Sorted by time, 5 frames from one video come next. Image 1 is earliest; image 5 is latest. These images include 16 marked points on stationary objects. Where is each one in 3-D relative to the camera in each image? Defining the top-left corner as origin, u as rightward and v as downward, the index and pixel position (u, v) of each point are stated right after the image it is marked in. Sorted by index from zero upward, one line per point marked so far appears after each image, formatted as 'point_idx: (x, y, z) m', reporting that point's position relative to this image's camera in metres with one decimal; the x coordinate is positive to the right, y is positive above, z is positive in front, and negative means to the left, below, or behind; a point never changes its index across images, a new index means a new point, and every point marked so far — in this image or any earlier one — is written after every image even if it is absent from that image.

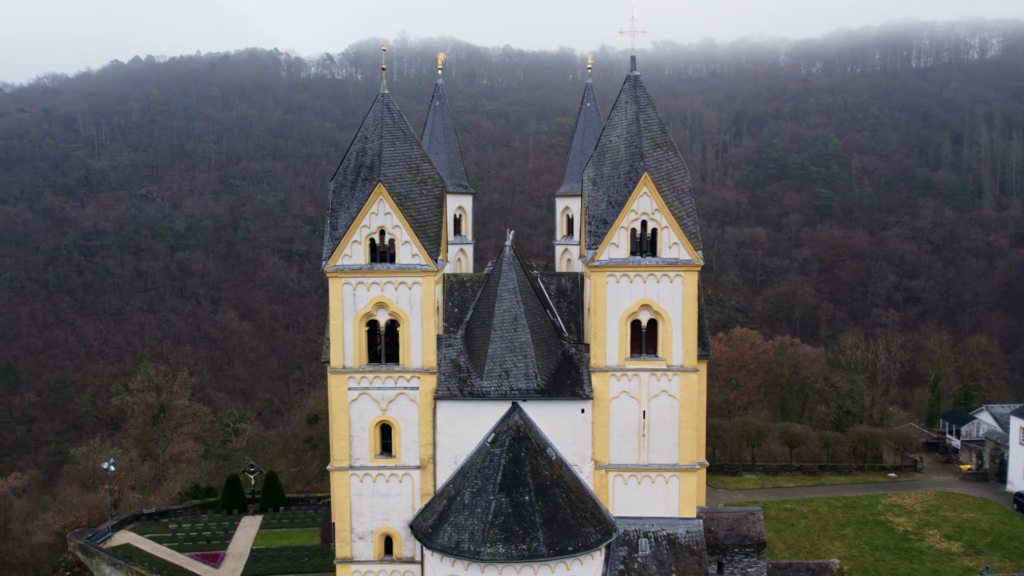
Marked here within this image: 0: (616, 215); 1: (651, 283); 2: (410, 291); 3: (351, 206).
0: (+2.6, +1.8, +19.6) m
1: (+3.4, +0.1, +19.7) m
2: (-2.5, -0.1, +19.8) m
3: (-4.0, +2.0, +19.9) m
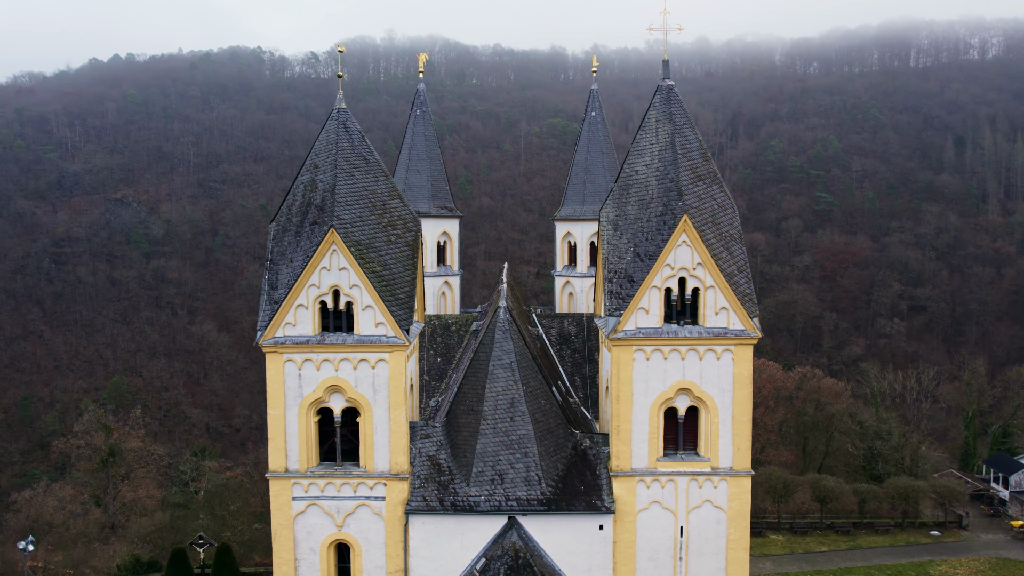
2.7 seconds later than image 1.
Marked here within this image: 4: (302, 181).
0: (+2.5, +0.3, +14.8) m
1: (+3.4, -1.4, +15.0) m
2: (-2.6, -1.5, +15.0) m
3: (-4.0, +0.6, +15.0) m
4: (-4.1, +2.1, +15.5) m
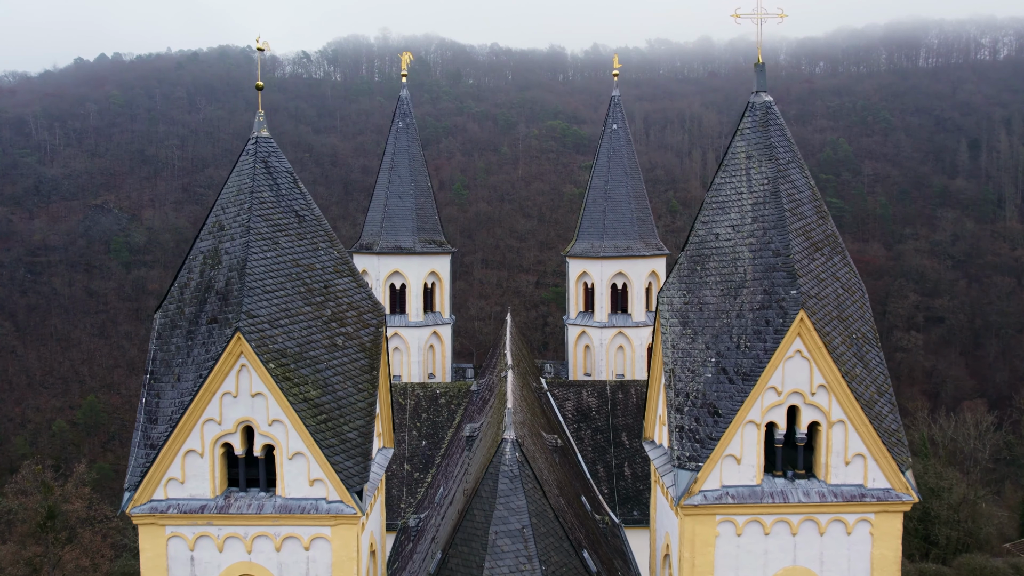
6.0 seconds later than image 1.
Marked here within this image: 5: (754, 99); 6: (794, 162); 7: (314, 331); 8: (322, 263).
0: (+2.7, -1.3, +9.4) m
1: (+3.5, -3.0, +9.5) m
2: (-2.5, -3.1, +9.5) m
3: (-3.9, -1.0, +9.5) m
4: (-3.9, +0.5, +10.0) m
5: (+3.1, +2.4, +10.2) m
6: (+3.6, +1.6, +10.2) m
7: (-2.4, -0.5, +9.8) m
8: (-2.4, +0.3, +10.3) m
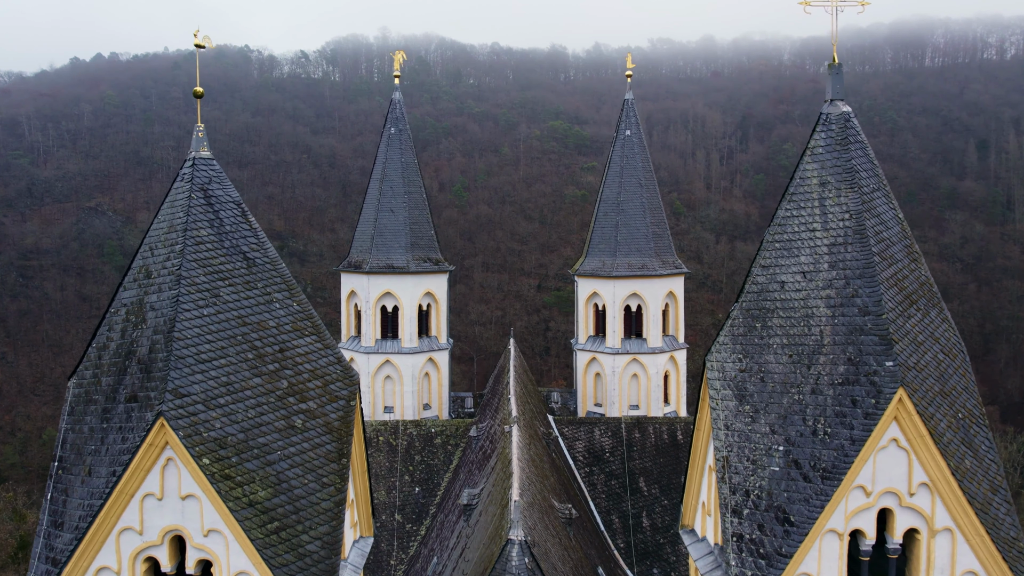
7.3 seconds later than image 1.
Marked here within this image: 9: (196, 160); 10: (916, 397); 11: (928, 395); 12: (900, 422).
0: (+2.8, -1.9, +7.2) m
1: (+3.6, -3.6, +7.3) m
2: (-2.4, -3.8, +7.3) m
3: (-3.8, -1.7, +7.4) m
4: (-3.8, -0.2, +7.9) m
5: (+3.1, +1.8, +8.0) m
6: (+3.7, +1.0, +8.0) m
7: (-2.3, -1.2, +7.7) m
8: (-2.4, -0.3, +8.1) m
9: (-3.2, +1.3, +8.1) m
10: (+3.6, -1.0, +7.2) m
11: (+3.8, -1.0, +7.3) m
12: (+3.5, -1.2, +7.1) m
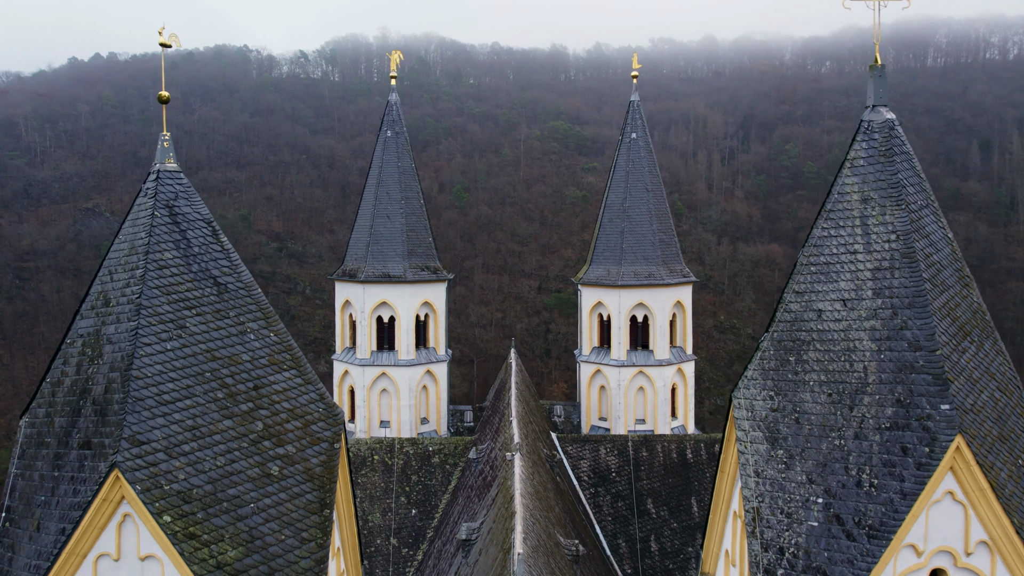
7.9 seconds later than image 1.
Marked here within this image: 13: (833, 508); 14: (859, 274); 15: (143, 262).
0: (+2.8, -2.1, +6.3) m
1: (+3.6, -3.8, +6.5) m
2: (-2.3, -4.0, +6.5) m
3: (-3.8, -1.9, +6.5) m
4: (-3.8, -0.4, +7.0) m
5: (+3.2, +1.5, +7.1) m
6: (+3.7, +0.7, +7.1) m
7: (-2.3, -1.4, +6.8) m
8: (-2.3, -0.6, +7.3) m
9: (-3.1, +1.1, +7.3) m
10: (+3.7, -1.2, +6.3) m
11: (+3.8, -1.2, +6.4) m
12: (+3.5, -1.5, +6.3) m
13: (+2.6, -1.8, +6.5) m
14: (+3.0, +0.1, +6.9) m
15: (-3.2, +0.2, +6.9) m
